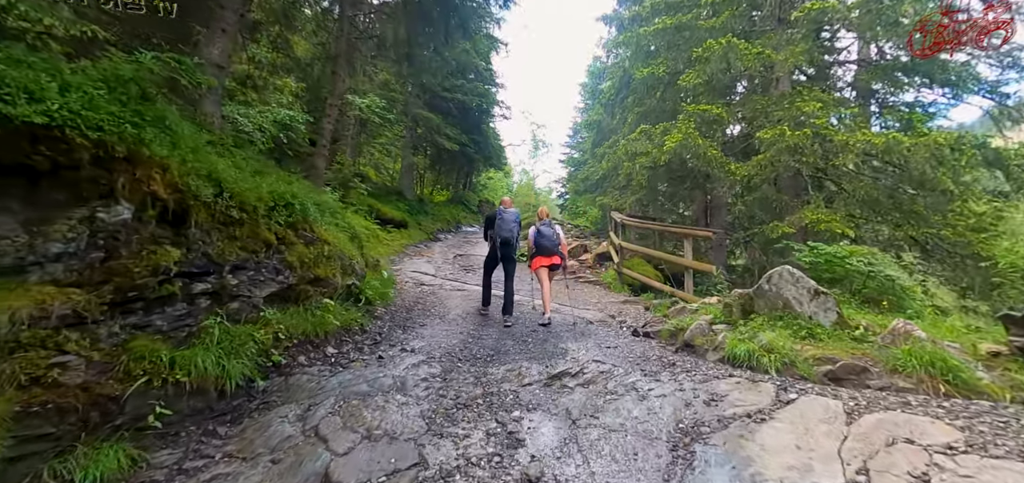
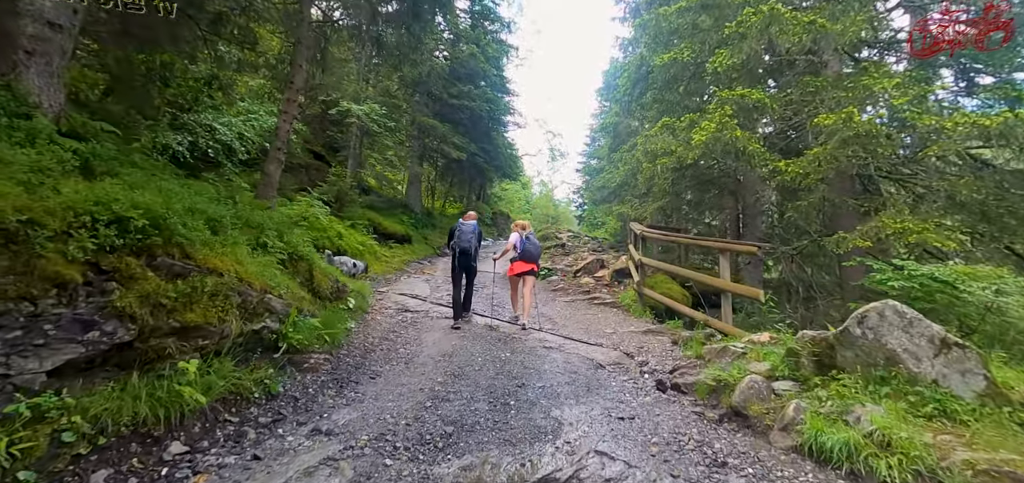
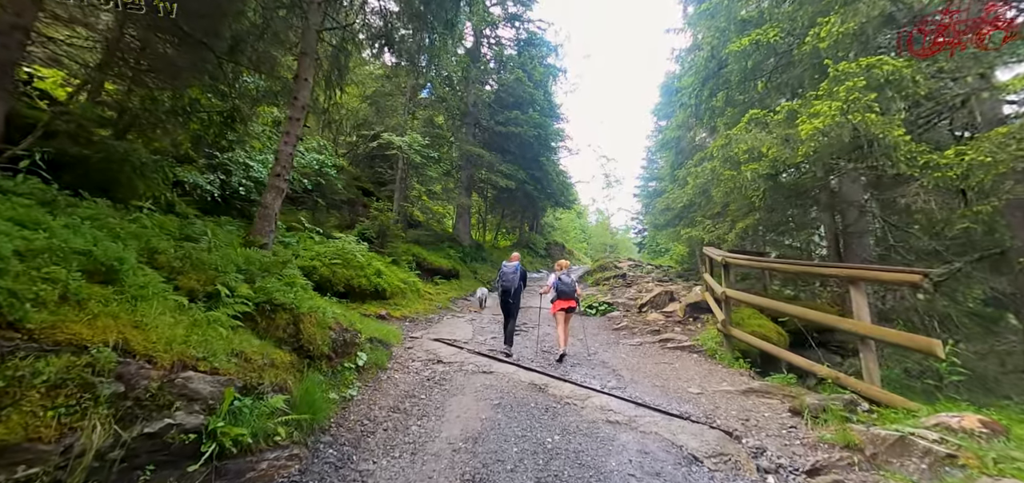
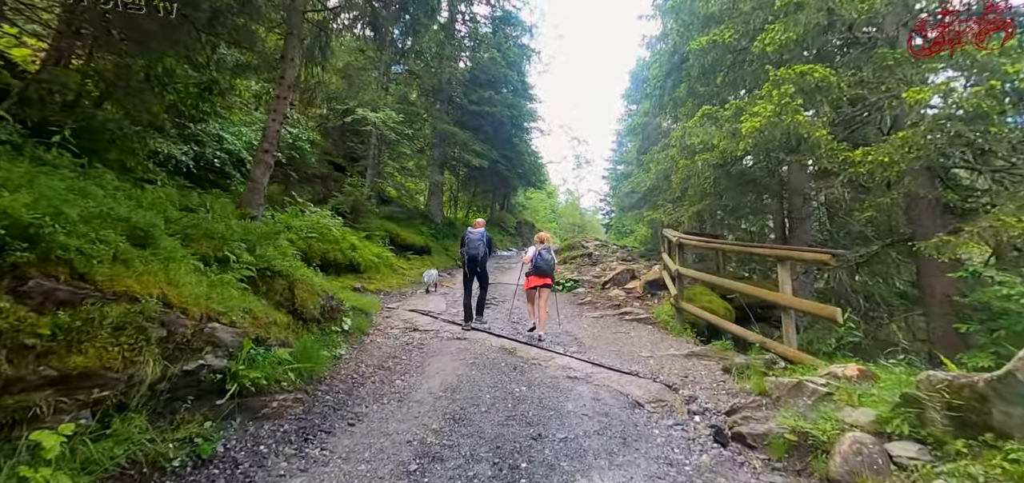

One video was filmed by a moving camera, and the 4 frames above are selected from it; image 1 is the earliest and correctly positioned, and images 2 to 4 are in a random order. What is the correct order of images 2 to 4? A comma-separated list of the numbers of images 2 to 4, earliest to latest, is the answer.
2, 4, 3
